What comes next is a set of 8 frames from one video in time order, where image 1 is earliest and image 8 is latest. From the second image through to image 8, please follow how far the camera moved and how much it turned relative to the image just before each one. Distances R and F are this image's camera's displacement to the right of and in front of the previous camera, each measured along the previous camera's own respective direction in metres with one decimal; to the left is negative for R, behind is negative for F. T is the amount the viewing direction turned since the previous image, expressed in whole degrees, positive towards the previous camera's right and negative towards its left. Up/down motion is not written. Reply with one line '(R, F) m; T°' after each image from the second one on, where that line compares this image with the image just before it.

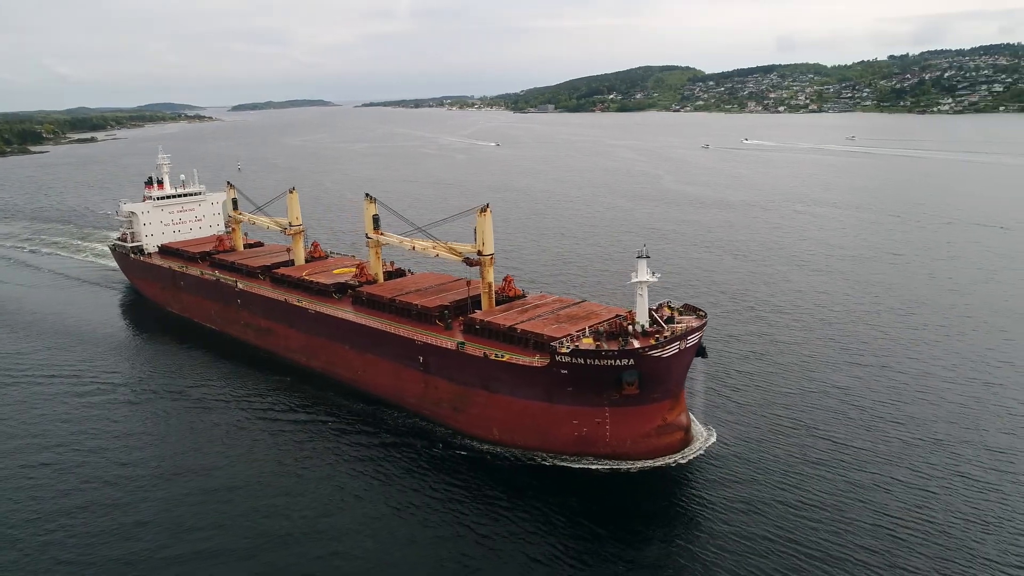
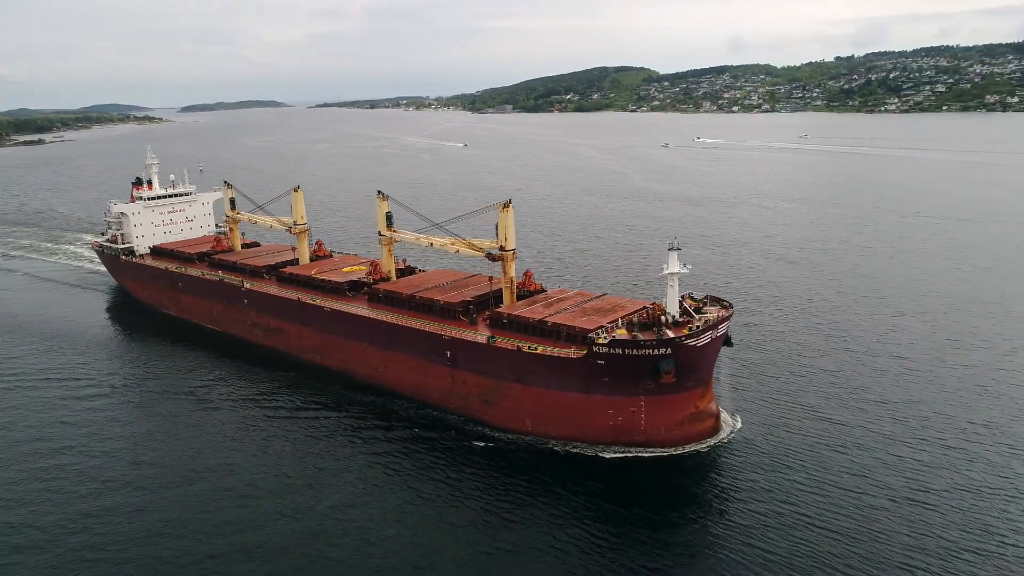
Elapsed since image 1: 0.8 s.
(-1.2, -0.2) m; +3°
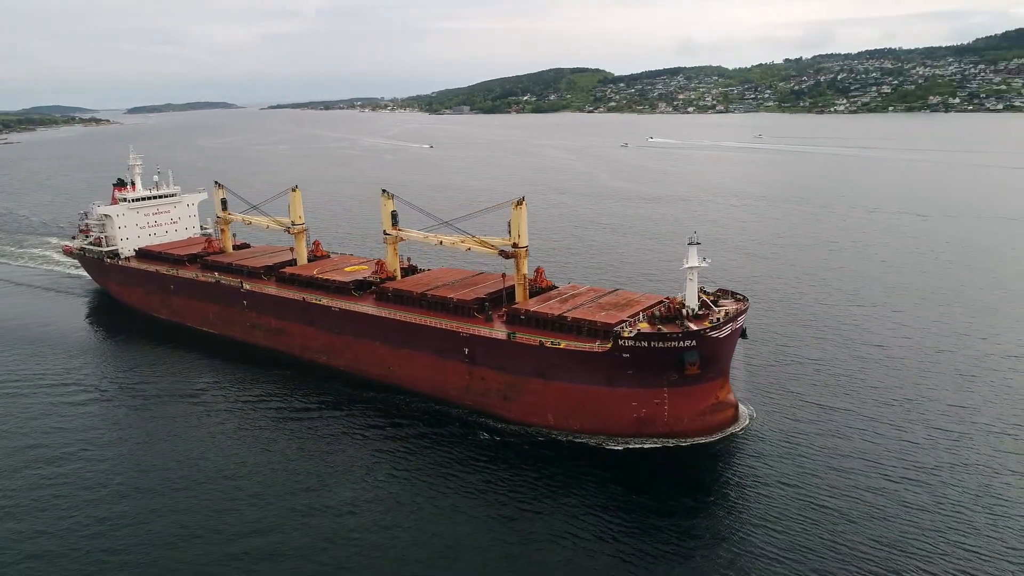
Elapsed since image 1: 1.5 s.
(-1.1, -0.1) m; +3°
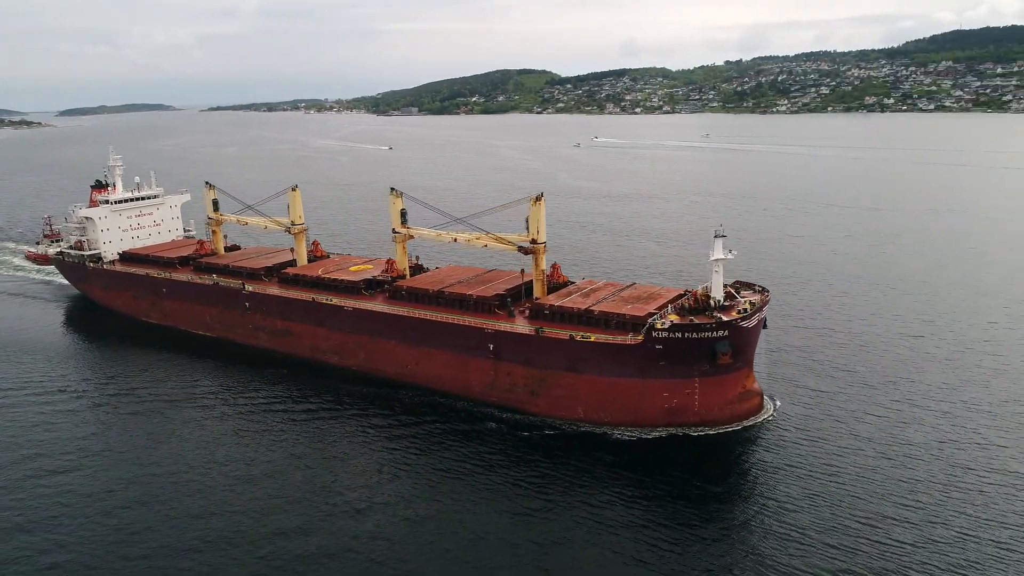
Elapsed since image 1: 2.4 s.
(-1.4, 0.0) m; +4°
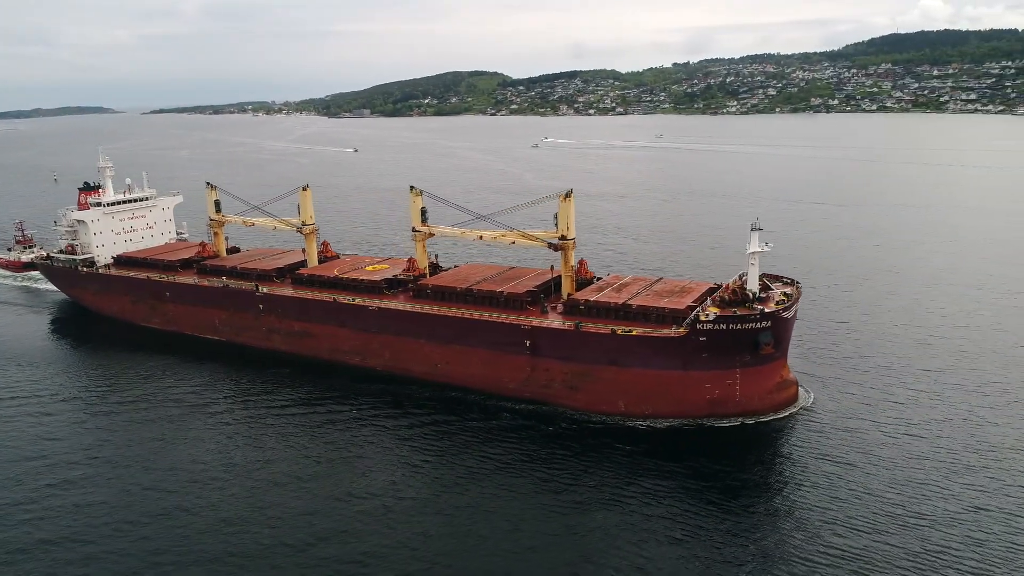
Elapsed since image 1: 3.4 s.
(-1.5, 0.0) m; +3°
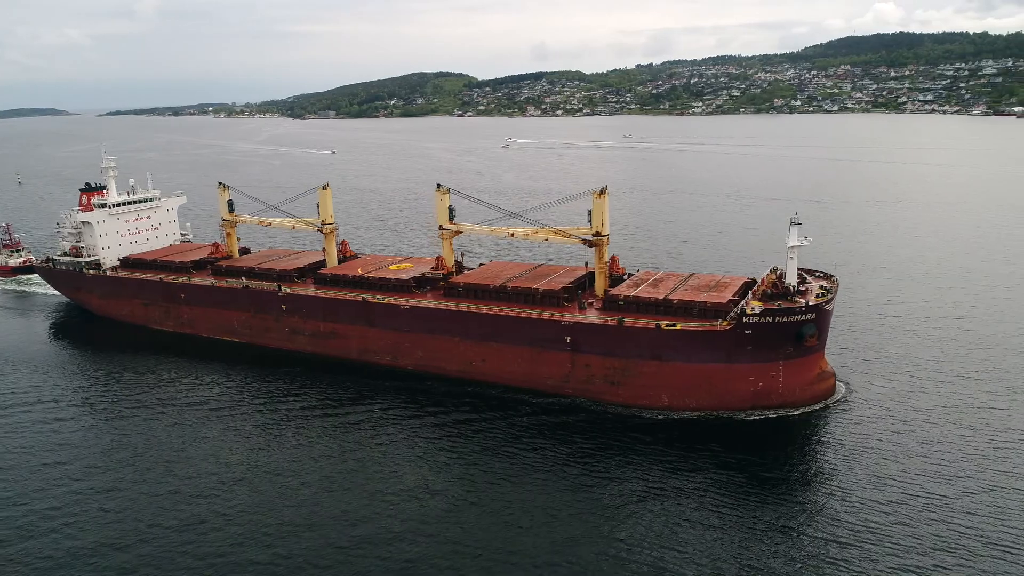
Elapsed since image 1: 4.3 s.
(-1.4, 0.0) m; +3°
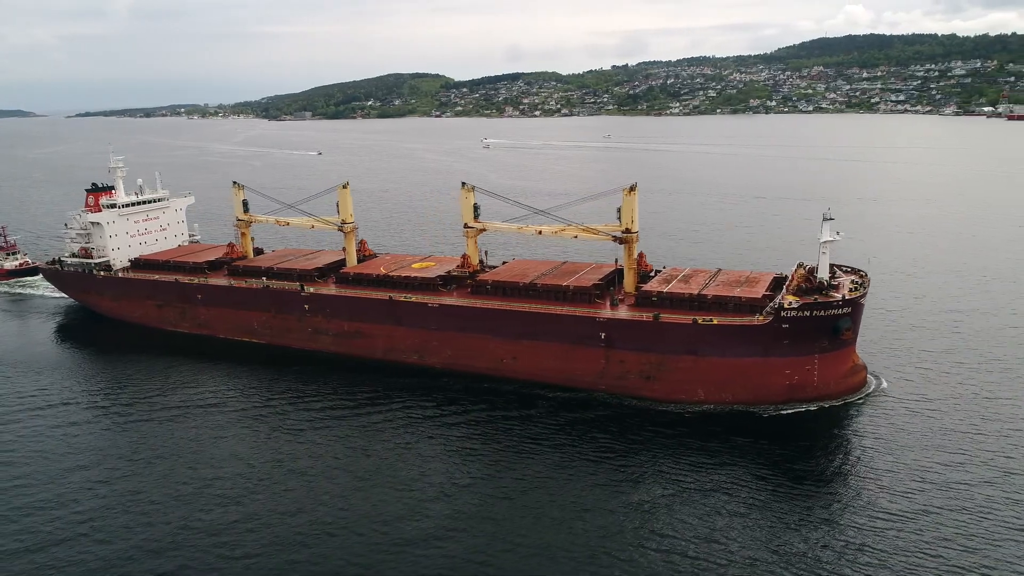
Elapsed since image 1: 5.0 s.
(-1.1, 0.0) m; +2°
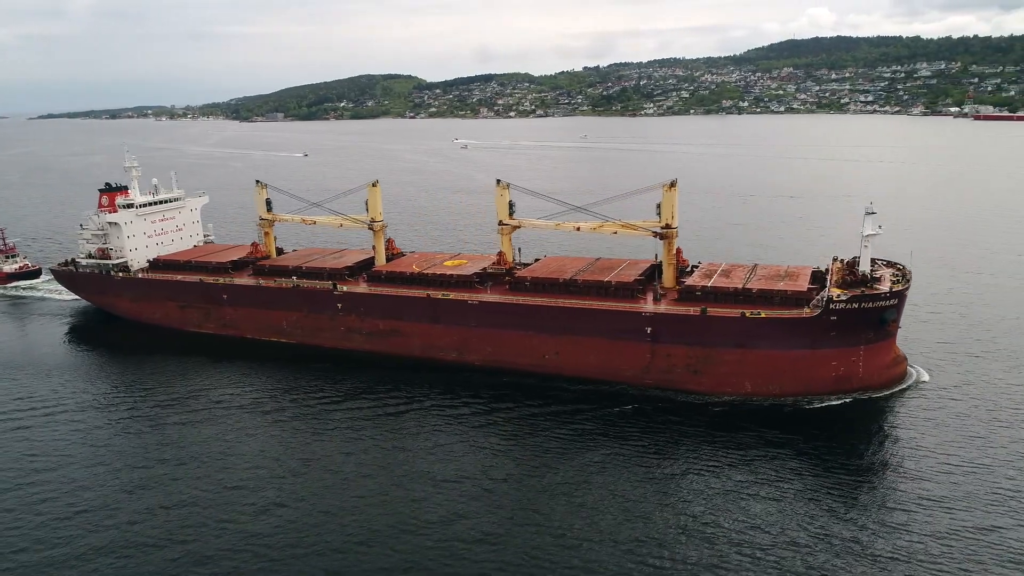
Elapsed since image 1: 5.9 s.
(-1.4, 0.0) m; +2°
